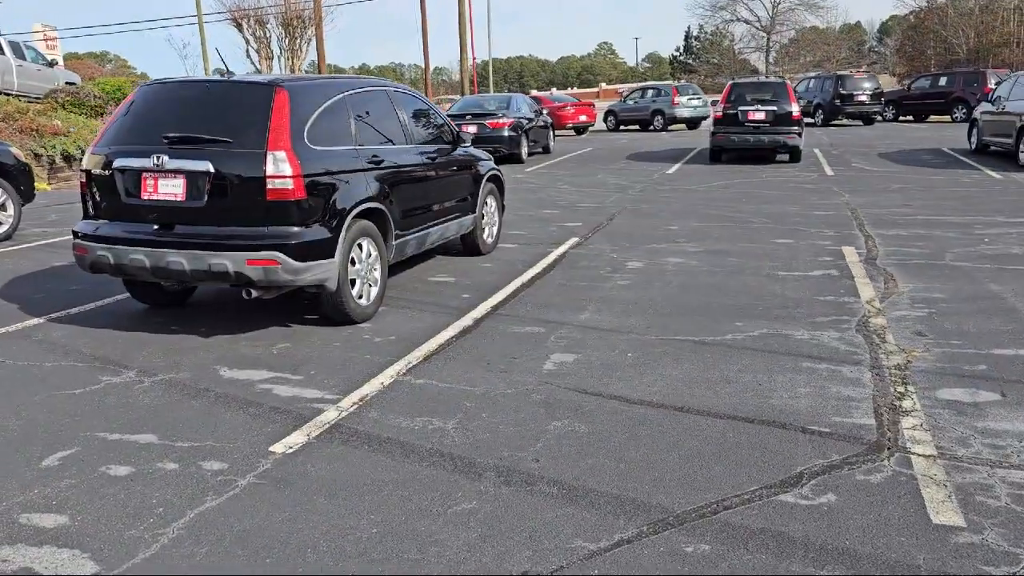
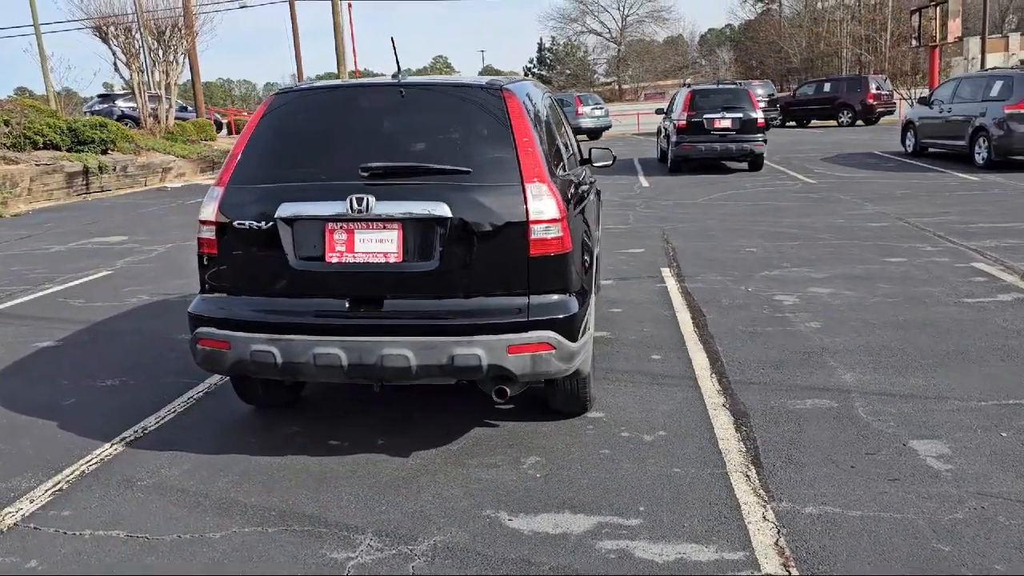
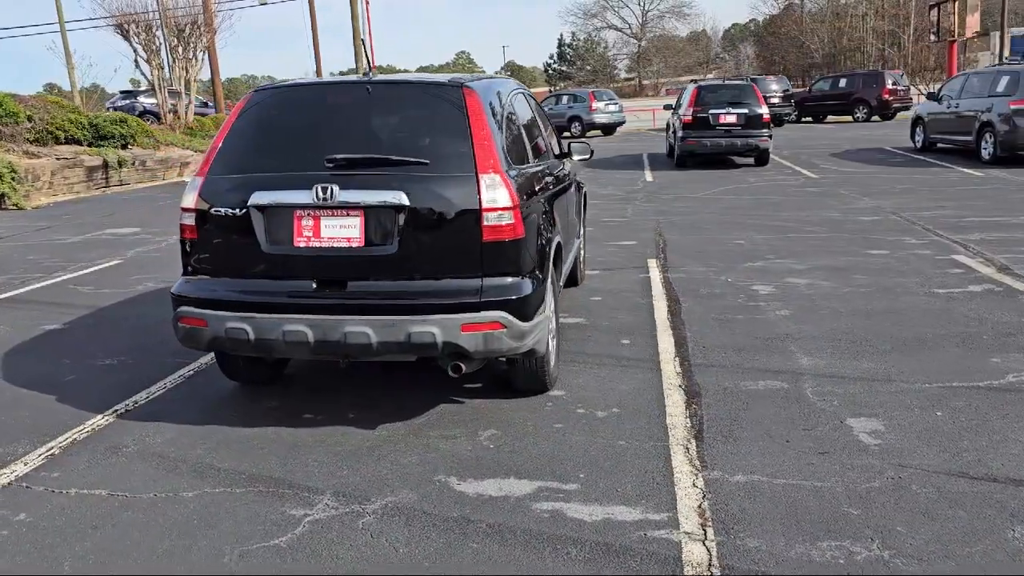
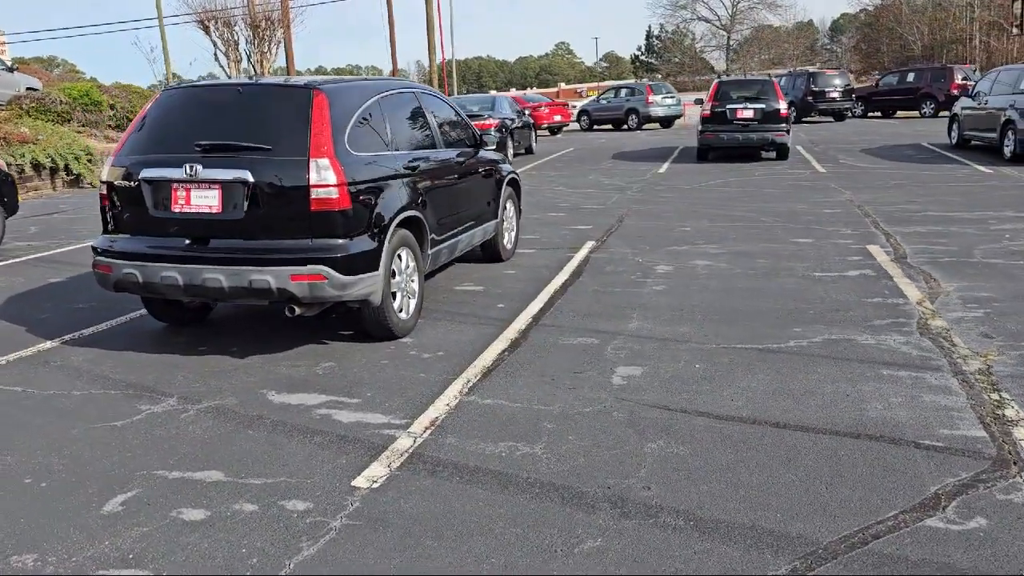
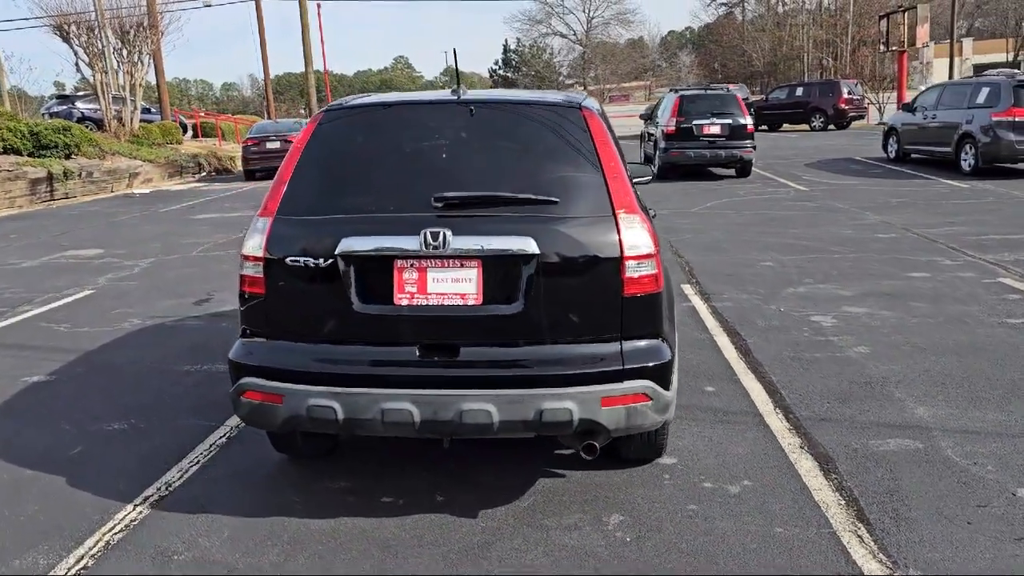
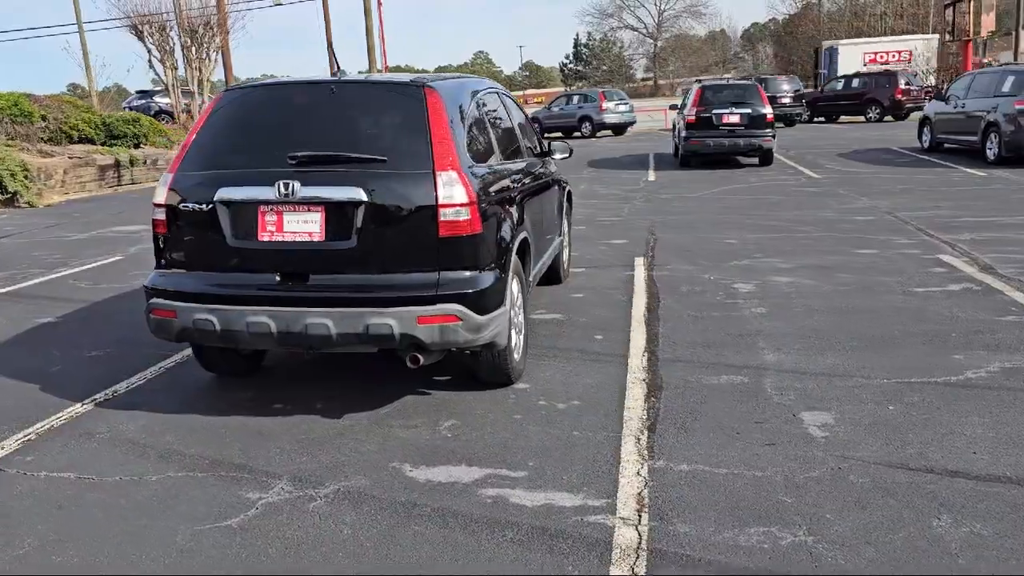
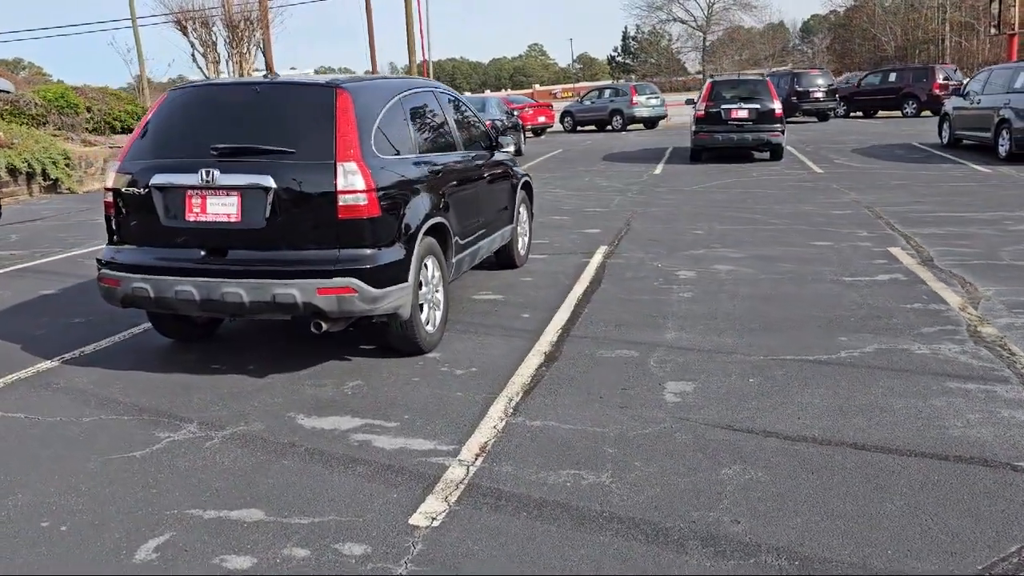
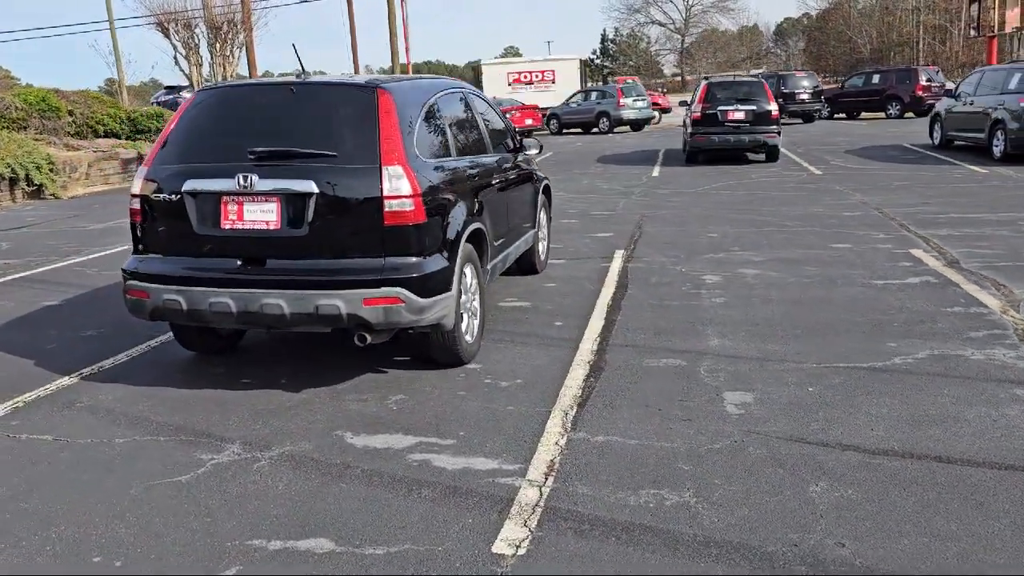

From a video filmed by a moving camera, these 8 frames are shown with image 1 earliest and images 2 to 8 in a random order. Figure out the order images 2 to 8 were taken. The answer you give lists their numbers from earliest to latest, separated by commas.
4, 7, 8, 6, 3, 2, 5
